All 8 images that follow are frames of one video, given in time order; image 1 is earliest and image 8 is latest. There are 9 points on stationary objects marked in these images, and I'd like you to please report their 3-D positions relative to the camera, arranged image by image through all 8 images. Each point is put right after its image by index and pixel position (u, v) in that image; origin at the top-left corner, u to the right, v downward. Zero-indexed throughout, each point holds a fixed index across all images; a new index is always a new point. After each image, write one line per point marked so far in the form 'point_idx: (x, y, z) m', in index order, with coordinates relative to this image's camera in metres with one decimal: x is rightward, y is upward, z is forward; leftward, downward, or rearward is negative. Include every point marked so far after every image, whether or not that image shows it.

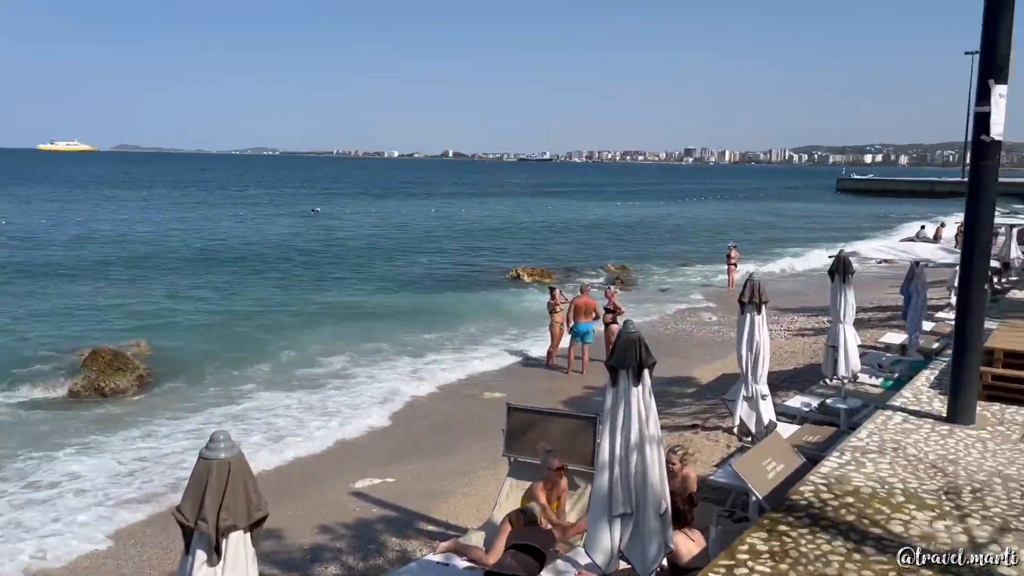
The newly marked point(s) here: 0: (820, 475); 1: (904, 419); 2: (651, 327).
0: (+1.6, -1.0, +4.5) m
1: (+2.5, -0.8, +5.4) m
2: (+3.1, -0.9, +19.2) m
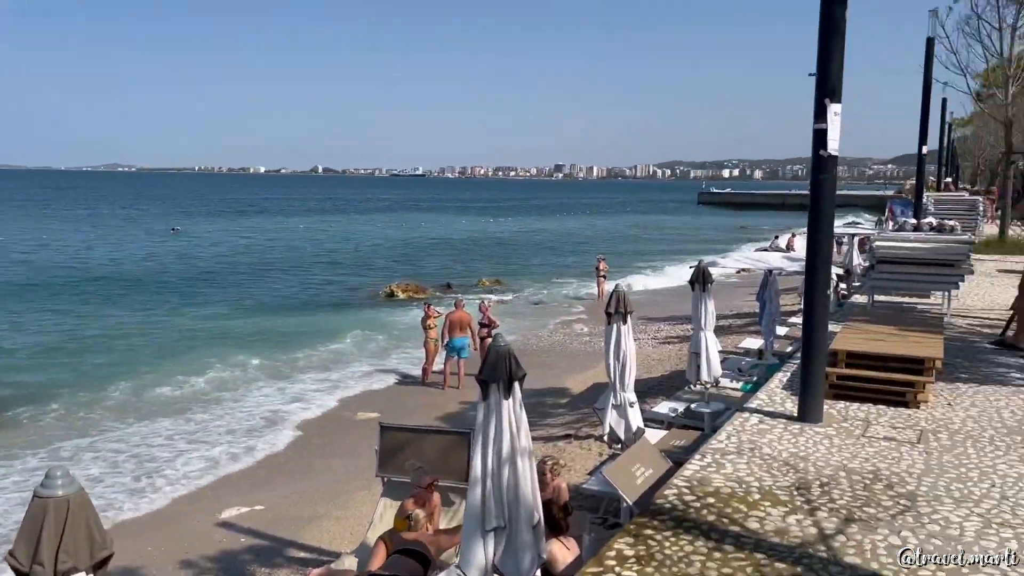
0: (+0.9, -1.0, +4.6) m
1: (+1.7, -0.9, +5.7) m
2: (+0.3, -1.2, +19.4) m
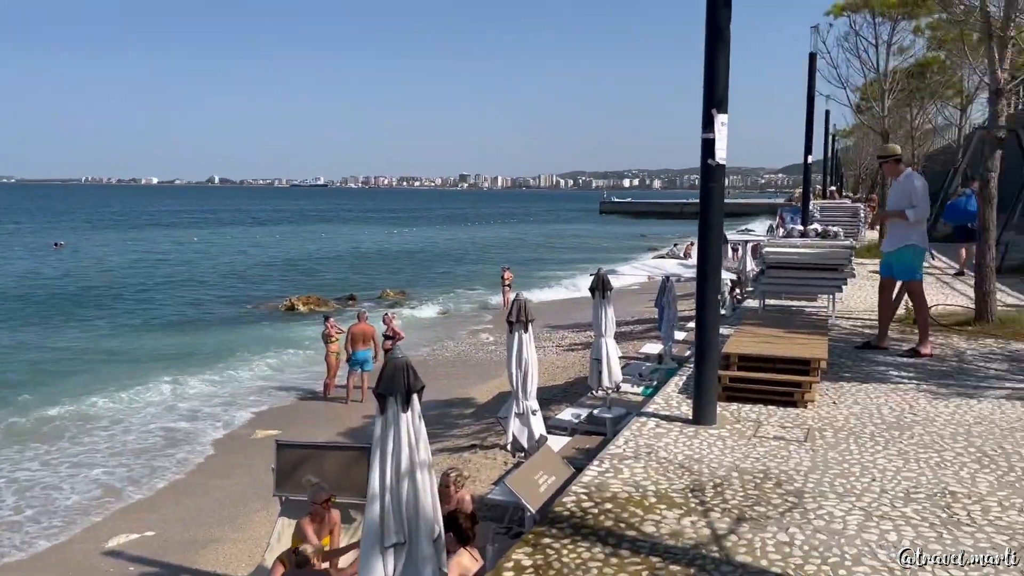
0: (+0.4, -1.1, +4.7) m
1: (+1.0, -0.9, +5.8) m
2: (-1.9, -1.5, +19.3) m
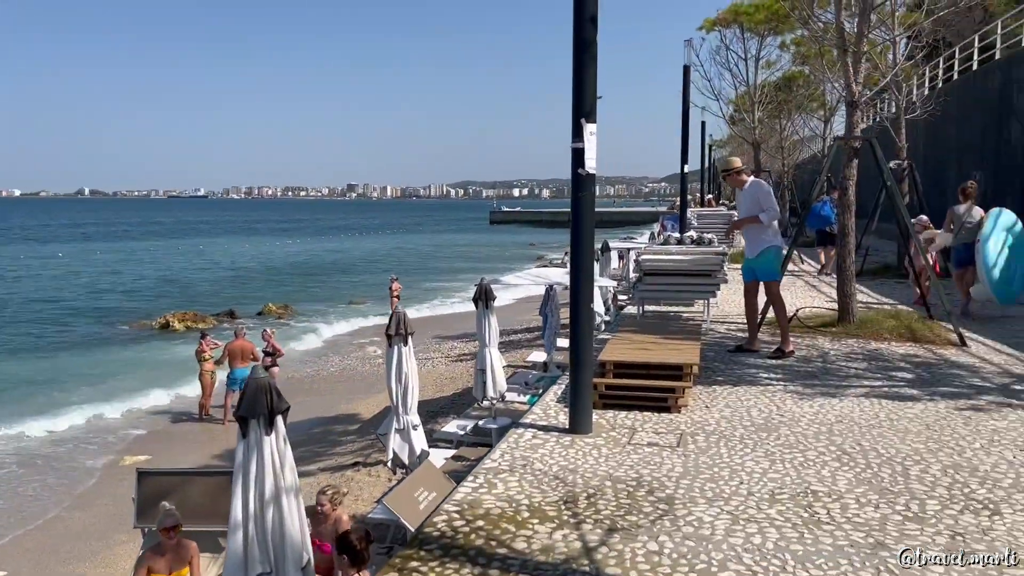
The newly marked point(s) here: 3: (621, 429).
0: (-0.3, -1.1, +4.5) m
1: (+0.1, -1.0, +5.7) m
2: (-4.4, -1.8, +18.8) m
3: (+0.7, -1.0, +5.9) m
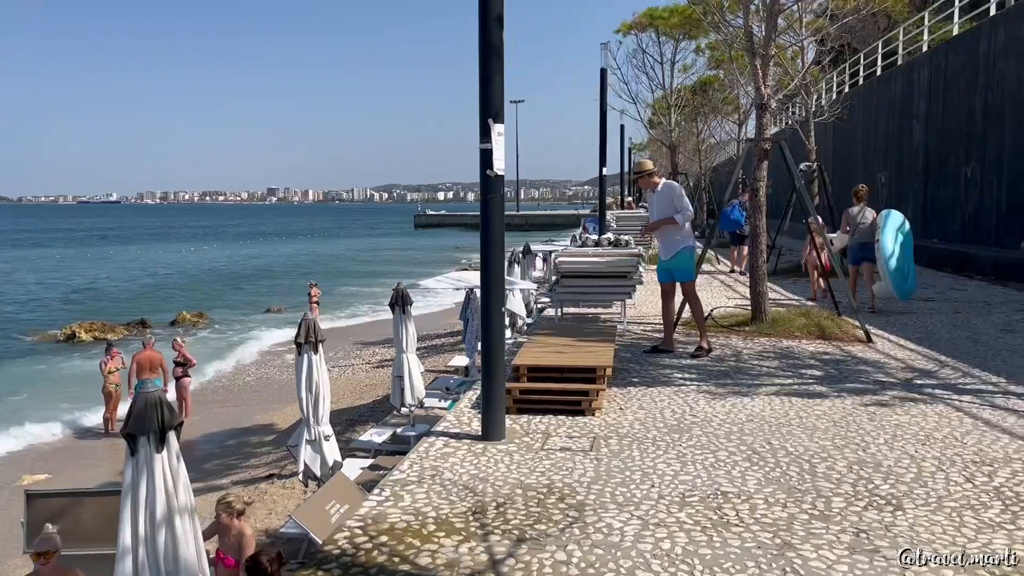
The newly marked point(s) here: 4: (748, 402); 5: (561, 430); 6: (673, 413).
0: (-0.8, -1.2, +4.4) m
1: (-0.4, -1.0, +5.6) m
2: (-6.1, -1.9, +18.2) m
3: (+0.1, -1.0, +5.8) m
4: (+1.8, -0.9, +6.6) m
5: (+0.3, -1.0, +5.8) m
6: (+1.2, -0.9, +6.3) m
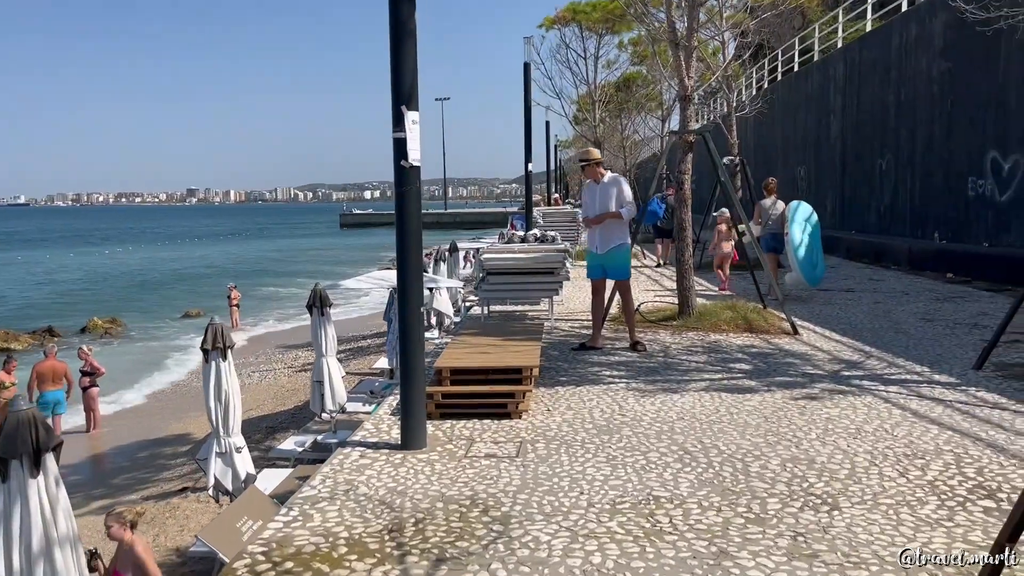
0: (-1.2, -1.2, +4.0) m
1: (-0.9, -1.0, +5.2) m
2: (-7.6, -2.0, +17.3) m
3: (-0.4, -1.0, +5.4) m
4: (+1.3, -0.8, +6.4) m
5: (-0.2, -1.0, +5.5) m
6: (+0.6, -0.9, +6.0) m
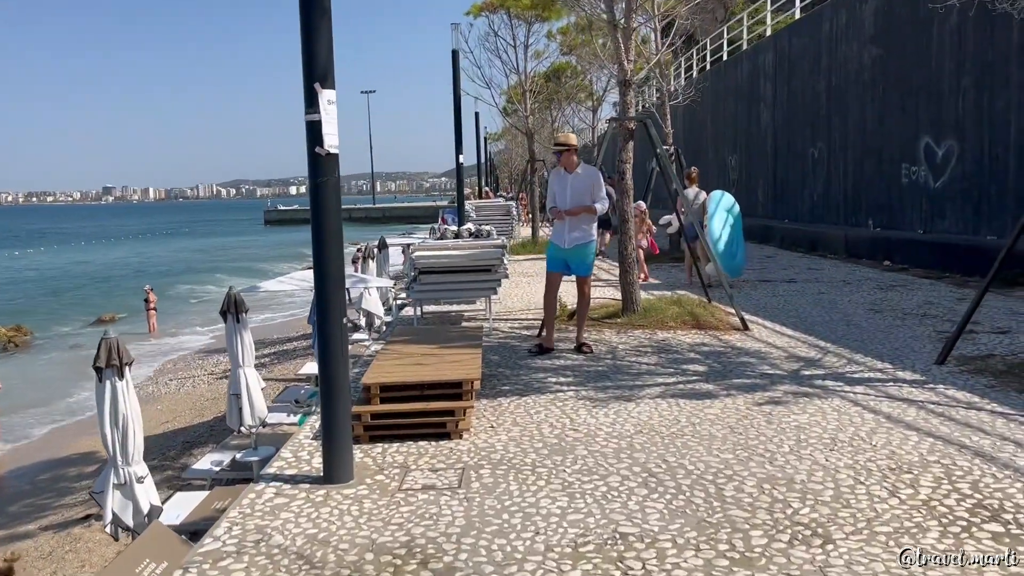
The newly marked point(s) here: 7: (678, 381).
0: (-1.4, -1.2, +3.2) m
1: (-1.2, -1.1, +4.5) m
2: (-8.8, -2.1, +16.0) m
3: (-0.7, -1.0, +4.7) m
4: (+0.8, -0.8, +5.9) m
5: (-0.5, -1.0, +4.9) m
6: (+0.2, -0.9, +5.4) m
7: (+1.3, -0.7, +6.6) m
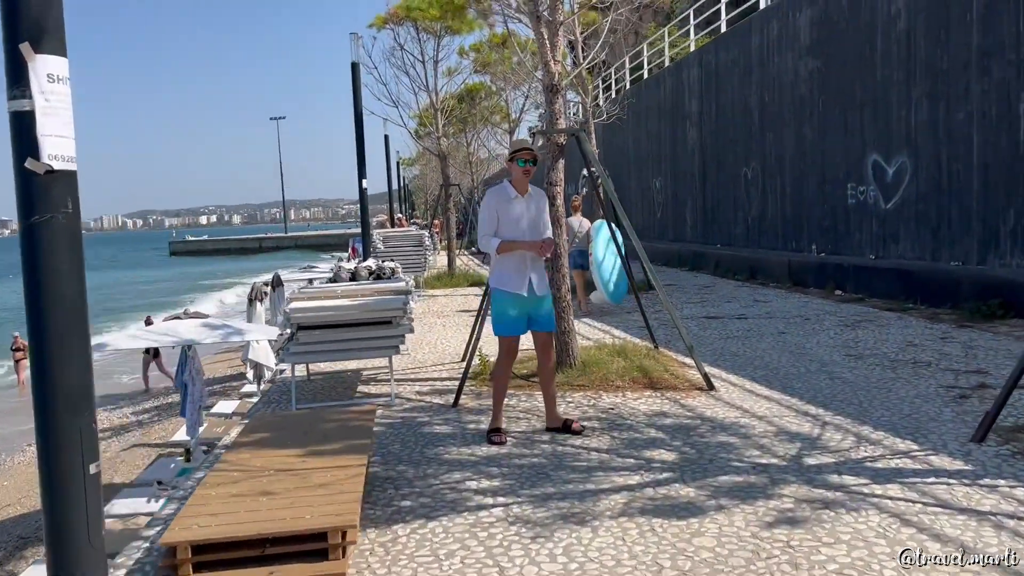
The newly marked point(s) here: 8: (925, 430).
0: (-1.6, -1.6, +1.2) m
1: (-1.6, -1.4, +2.4) m
2: (-10.1, -3.0, +13.2) m
3: (-1.0, -1.4, +2.8) m
4: (+0.4, -1.2, +4.0) m
5: (-0.9, -1.3, +2.9) m
6: (-0.2, -1.3, +3.5) m
7: (+0.7, -1.1, +4.8) m
8: (+2.7, -0.9, +5.5) m
